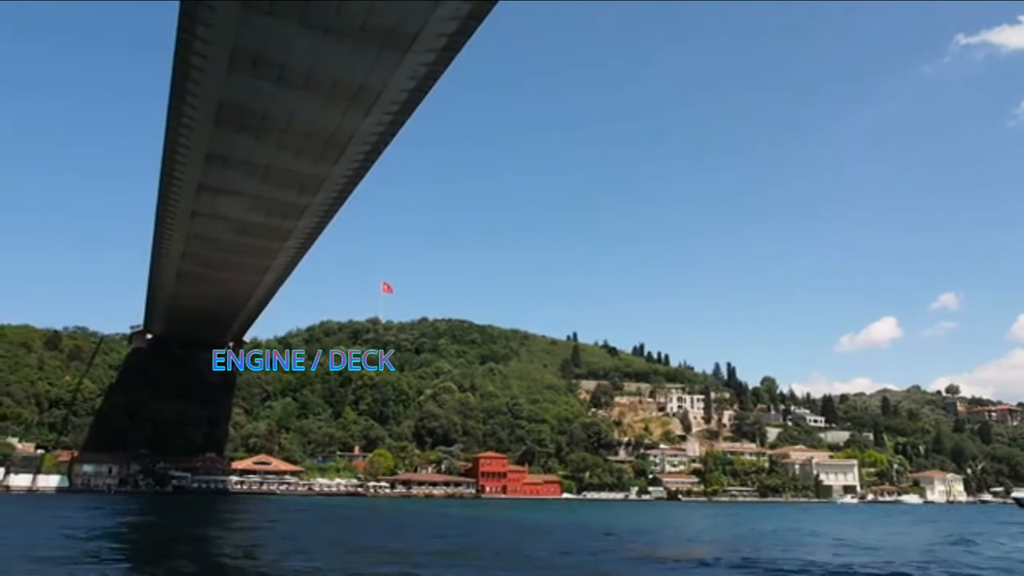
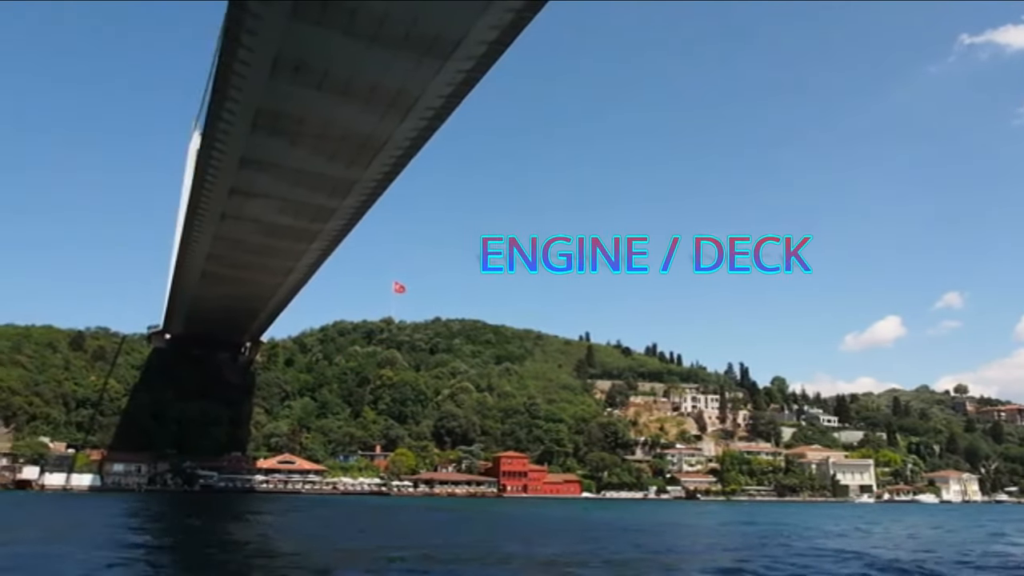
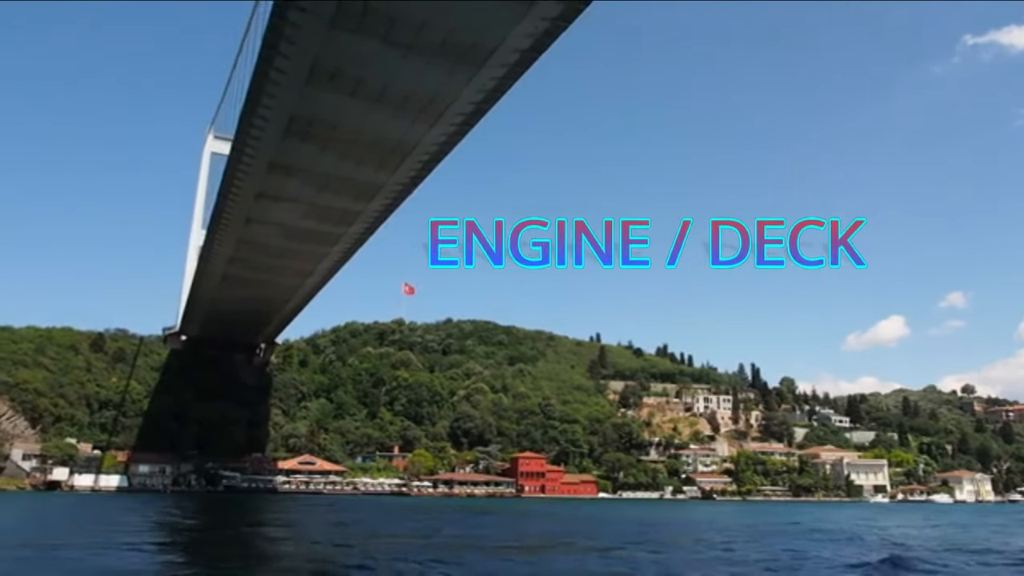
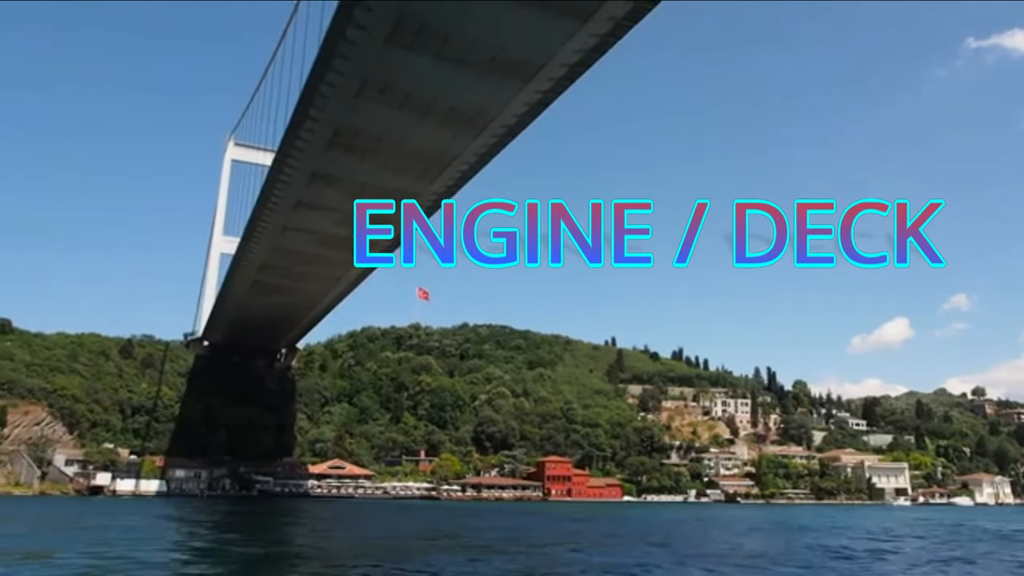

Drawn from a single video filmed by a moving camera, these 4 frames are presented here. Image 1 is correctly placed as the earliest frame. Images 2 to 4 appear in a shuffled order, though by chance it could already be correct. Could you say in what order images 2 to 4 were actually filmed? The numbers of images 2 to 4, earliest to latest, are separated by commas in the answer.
2, 3, 4
